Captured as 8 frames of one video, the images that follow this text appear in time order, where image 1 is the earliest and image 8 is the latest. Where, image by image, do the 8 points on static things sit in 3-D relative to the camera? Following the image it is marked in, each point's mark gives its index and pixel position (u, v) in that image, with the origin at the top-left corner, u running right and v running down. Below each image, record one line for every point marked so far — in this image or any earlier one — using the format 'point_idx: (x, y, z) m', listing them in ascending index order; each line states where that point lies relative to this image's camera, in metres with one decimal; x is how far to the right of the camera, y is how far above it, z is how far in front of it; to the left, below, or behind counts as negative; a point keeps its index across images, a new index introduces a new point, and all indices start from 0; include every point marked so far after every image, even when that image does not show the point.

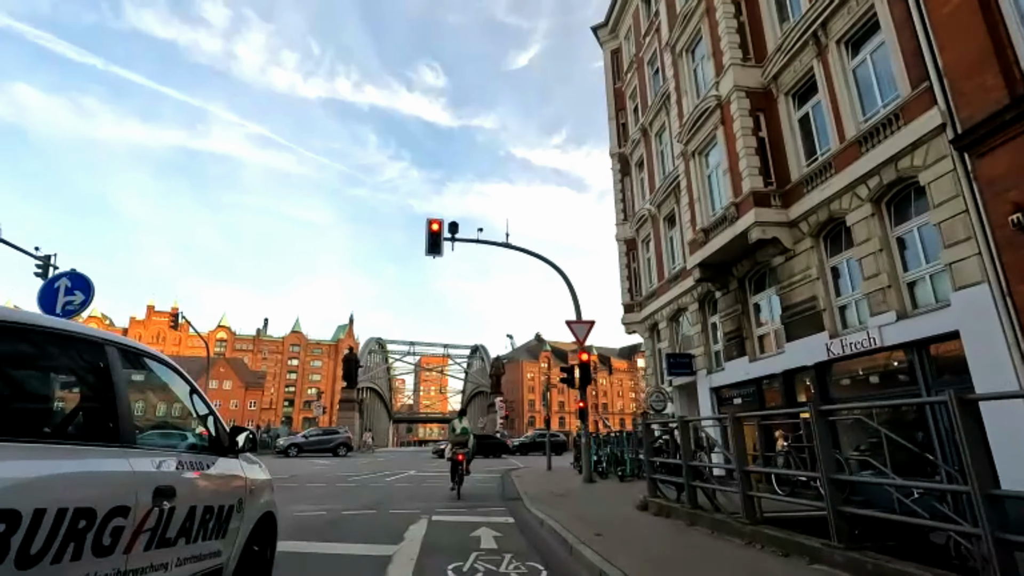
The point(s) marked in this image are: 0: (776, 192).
0: (+6.2, +2.2, +12.6) m
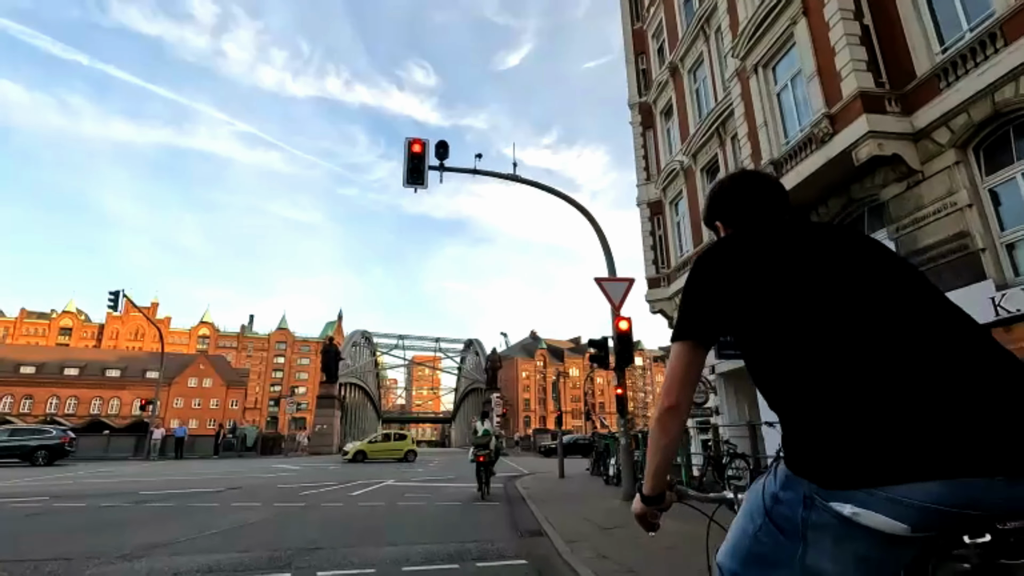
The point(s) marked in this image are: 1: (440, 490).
0: (+6.4, +3.3, +9.0) m
1: (-1.6, -4.6, +12.2) m
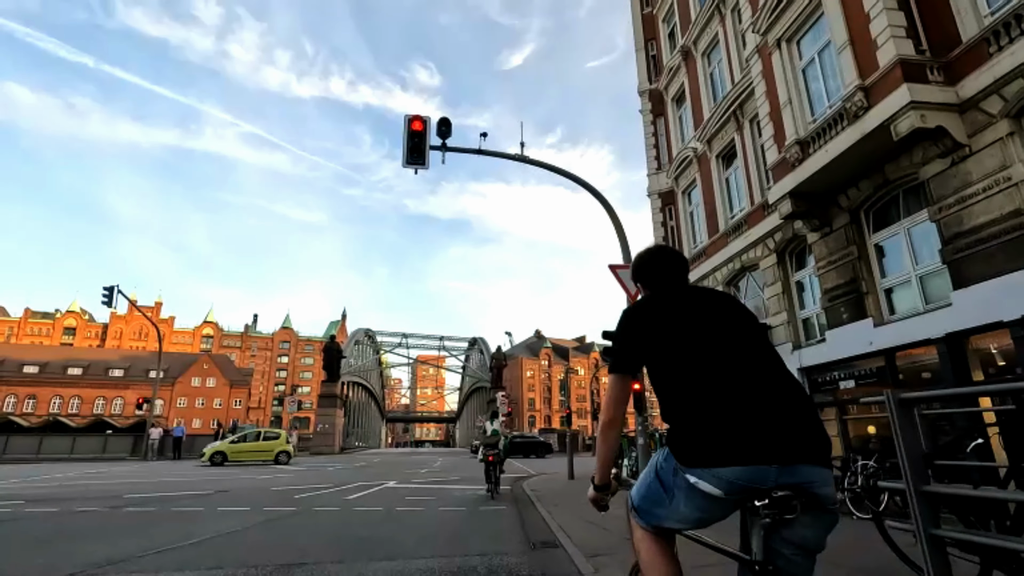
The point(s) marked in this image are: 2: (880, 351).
0: (+6.5, +3.5, +8.3) m
1: (-1.5, -4.4, +11.5) m
2: (+6.5, -1.1, +9.5) m
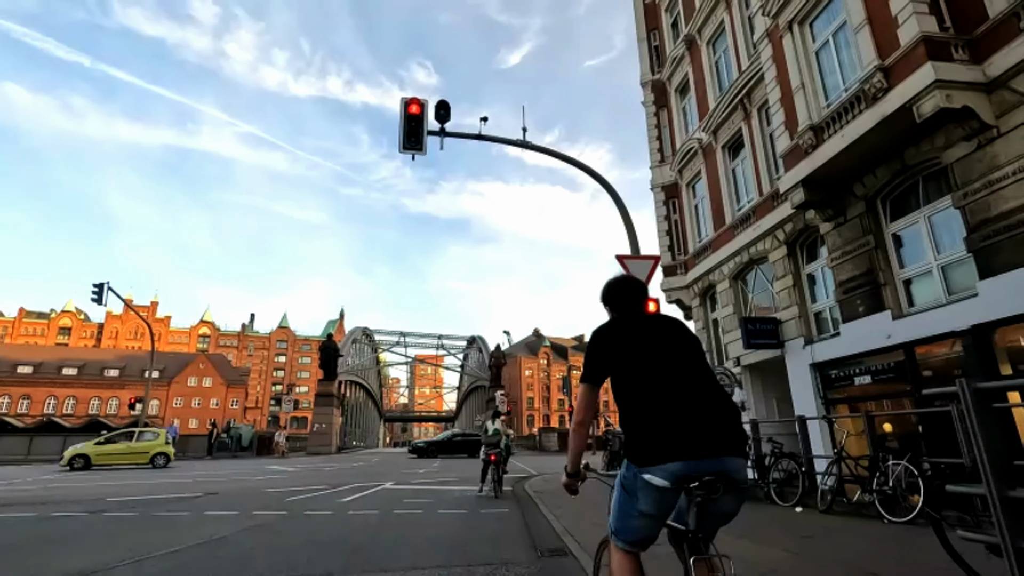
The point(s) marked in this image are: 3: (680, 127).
0: (+6.5, +3.6, +7.8) m
1: (-1.4, -4.3, +11.1) m
2: (+6.6, -1.0, +9.1) m
3: (+5.6, +5.3, +17.8) m
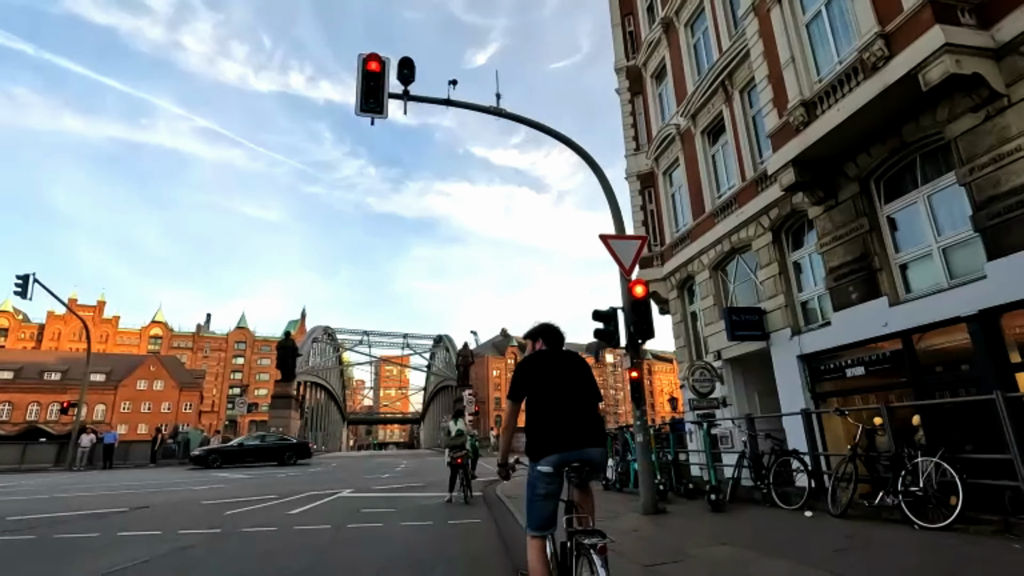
0: (+6.2, +3.9, +7.3) m
1: (-2.0, -4.0, +10.1) m
2: (+6.1, -0.7, +8.6) m
3: (+4.6, +5.6, +17.1) m
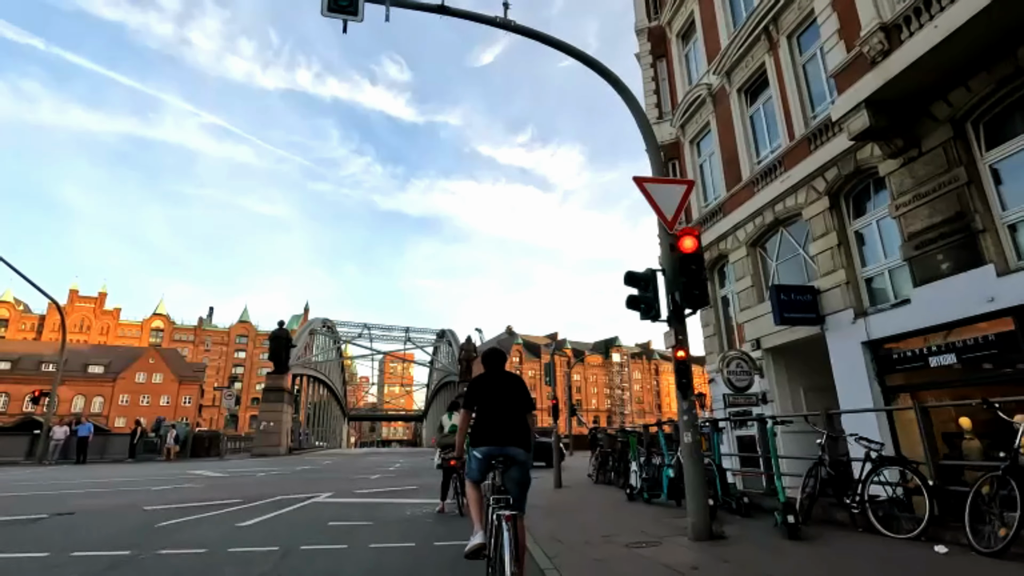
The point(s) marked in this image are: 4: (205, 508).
0: (+6.3, +4.3, +5.5) m
1: (-1.9, -3.5, +8.4) m
2: (+6.2, -0.3, +6.8) m
3: (+4.9, +6.1, +15.4) m
4: (-5.0, -3.5, +8.6) m
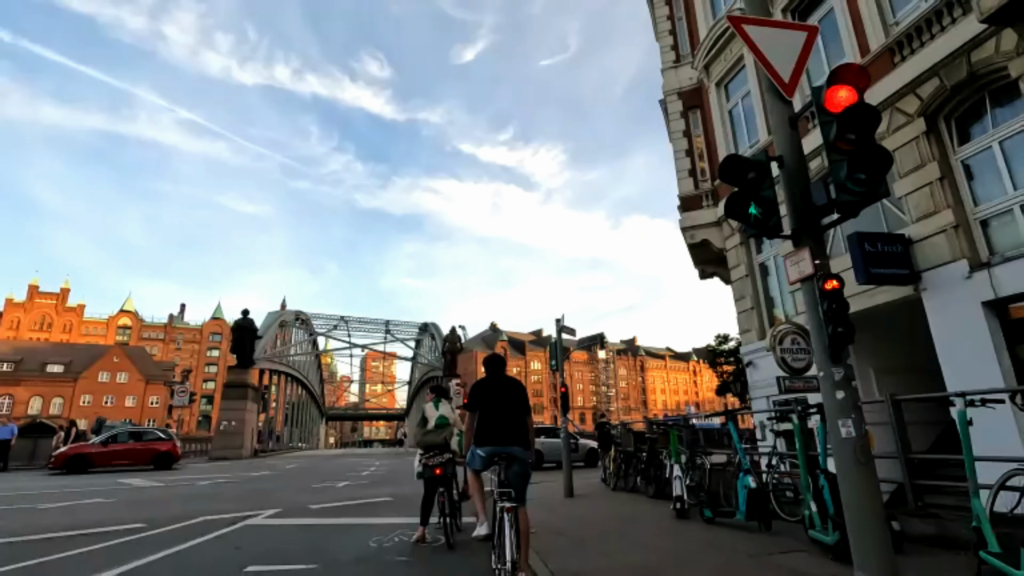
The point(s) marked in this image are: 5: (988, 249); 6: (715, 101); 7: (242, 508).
0: (+6.5, +5.0, +3.3) m
1: (-1.8, -2.8, +5.9) m
2: (+6.4, +0.4, +4.6) m
3: (+4.7, +6.8, +13.1) m
4: (-4.9, -2.8, +6.1) m
5: (+6.1, +0.5, +6.9) m
6: (+4.6, +4.3, +12.4) m
7: (-4.2, -3.4, +8.4) m
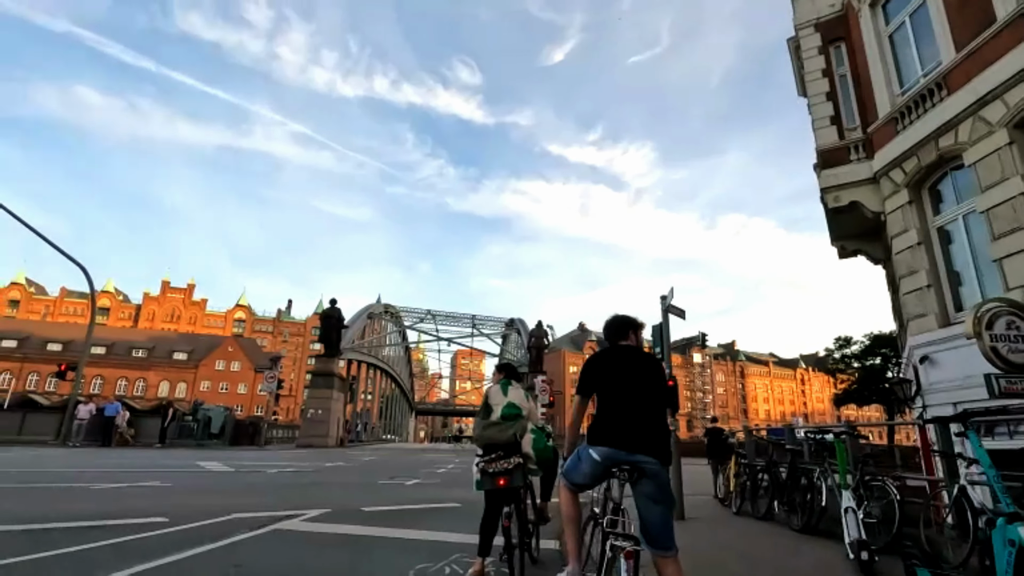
0: (+6.8, +5.5, +0.5) m
1: (-1.0, -2.3, +4.4) m
2: (+6.8, +0.9, +1.8) m
3: (+6.6, +7.2, +10.5) m
4: (-4.1, -2.3, +5.1) m
5: (+6.9, +0.9, +4.1) m
6: (+6.4, +4.8, +9.8) m
7: (-3.0, -2.9, +7.3) m
